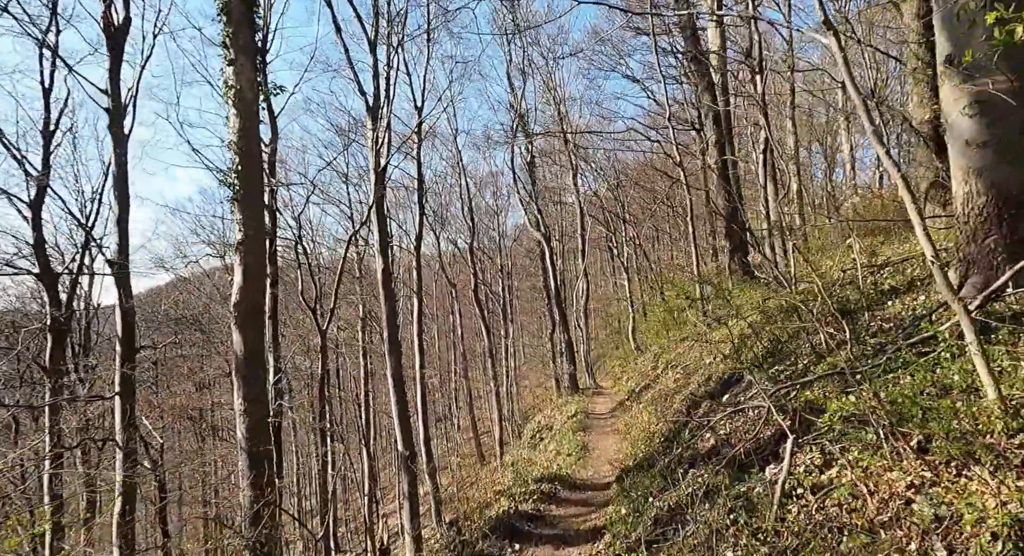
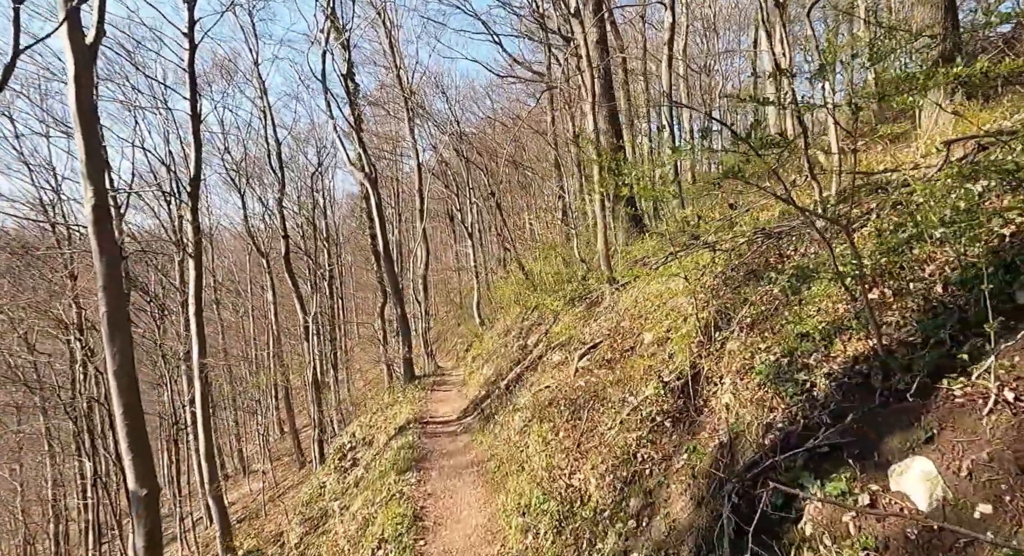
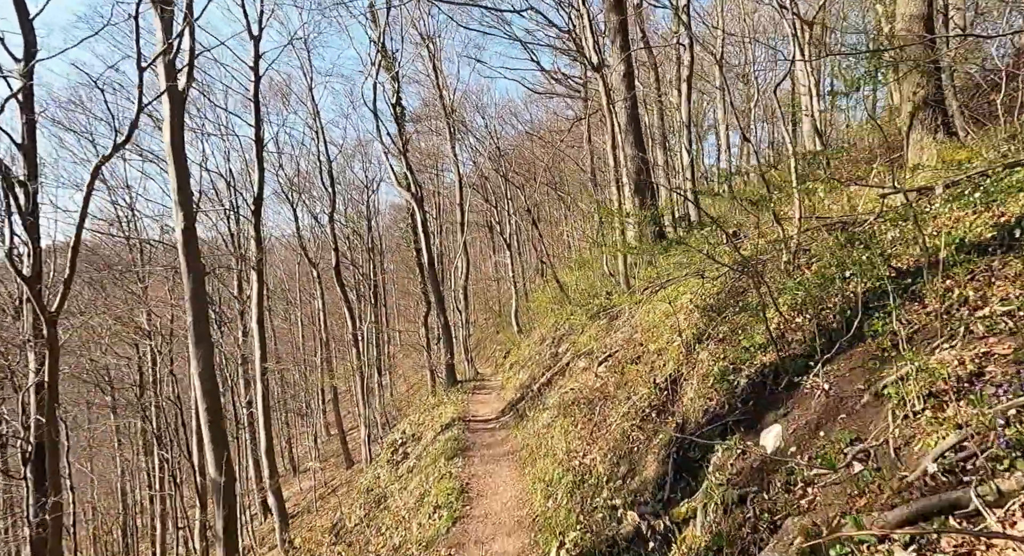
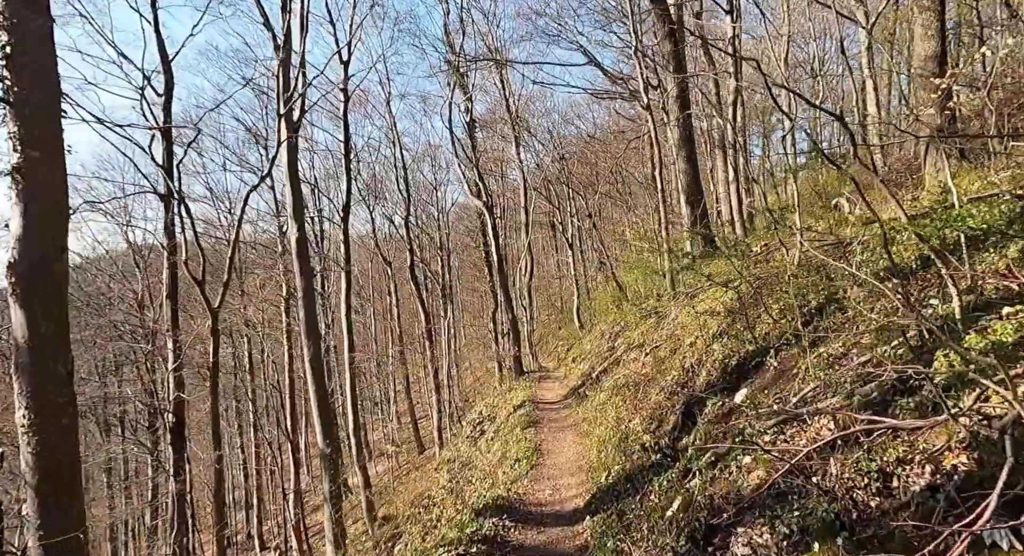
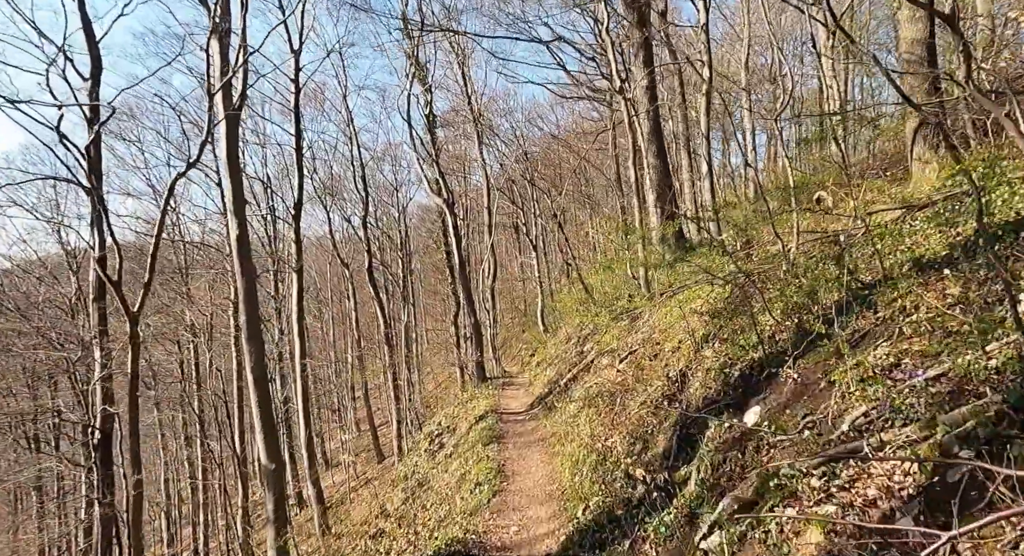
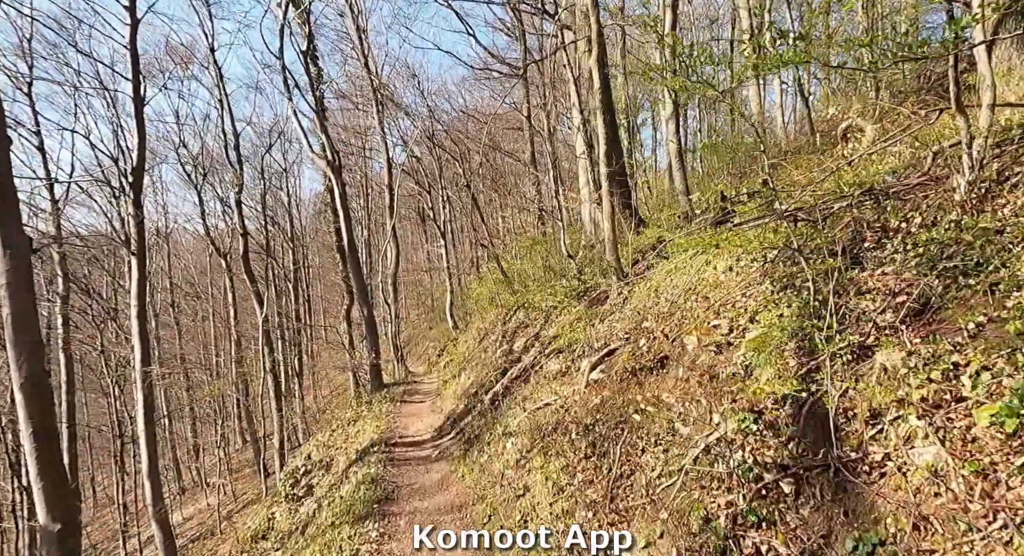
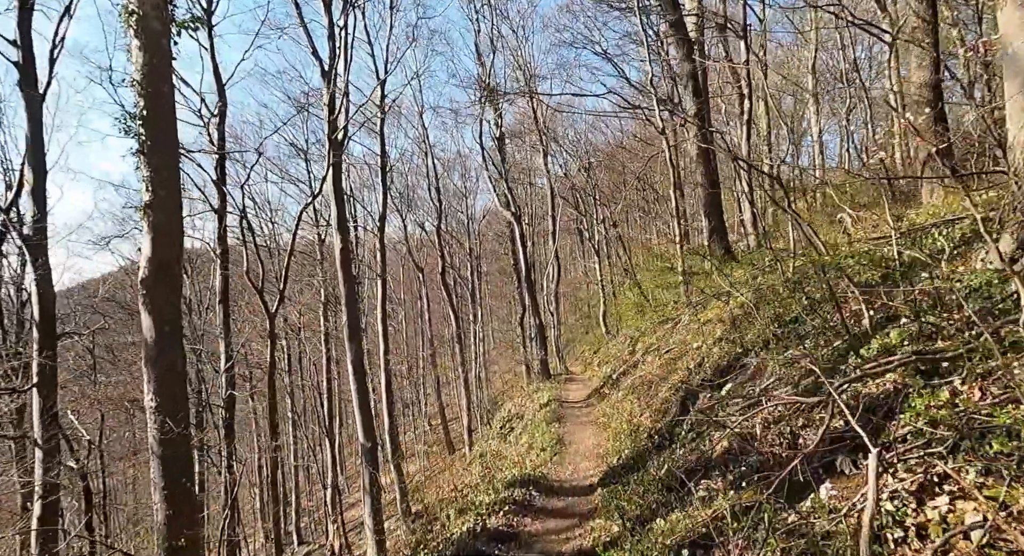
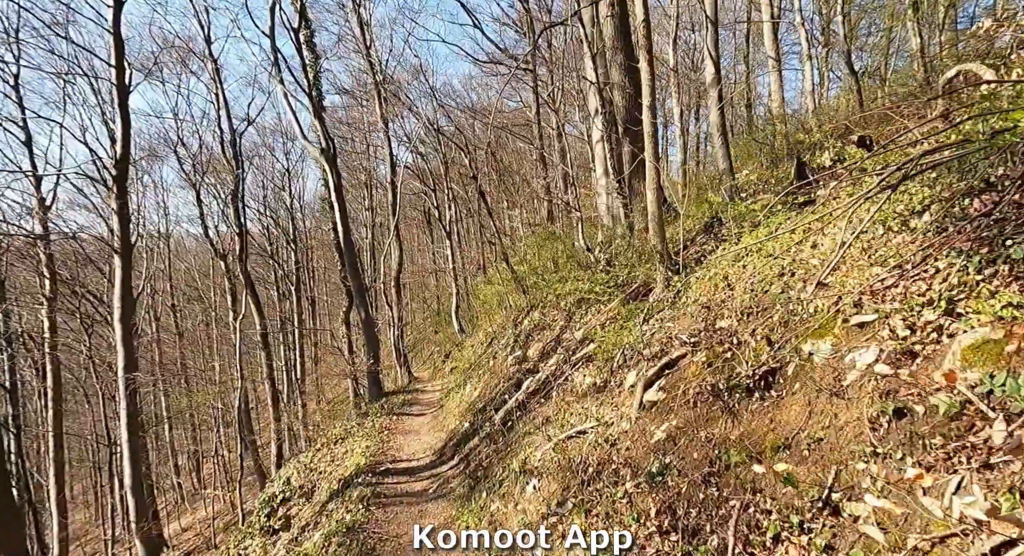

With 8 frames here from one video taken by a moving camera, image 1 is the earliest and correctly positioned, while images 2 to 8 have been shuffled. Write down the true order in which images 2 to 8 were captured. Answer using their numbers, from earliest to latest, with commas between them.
7, 4, 5, 3, 2, 6, 8
